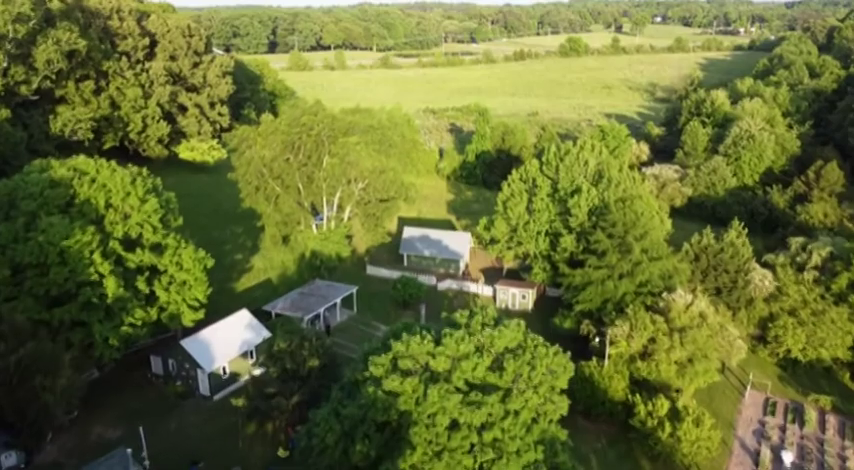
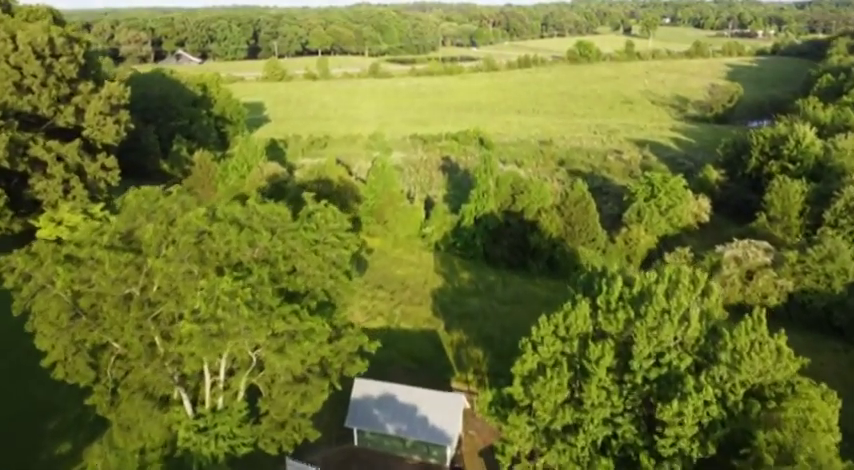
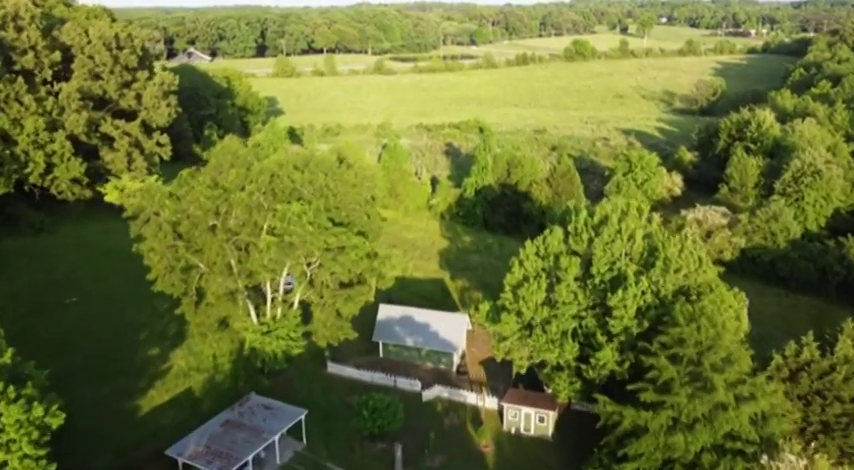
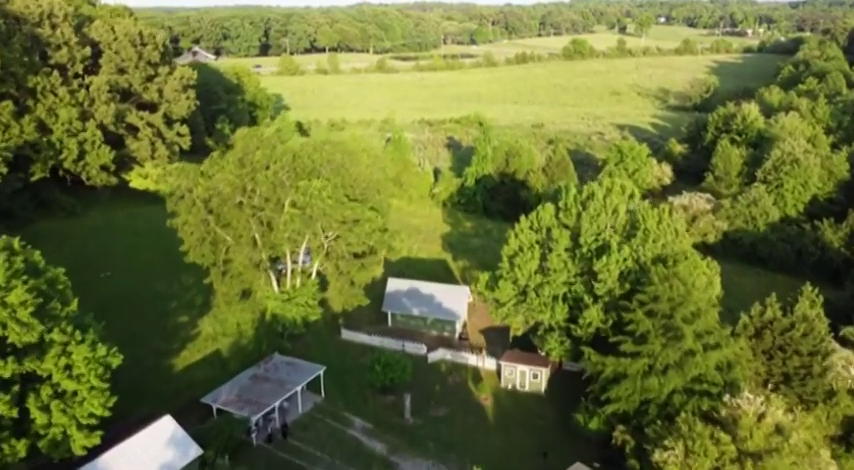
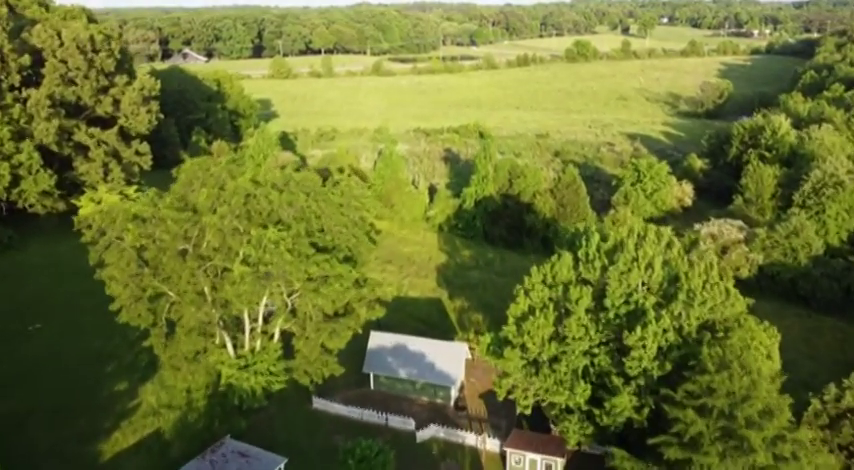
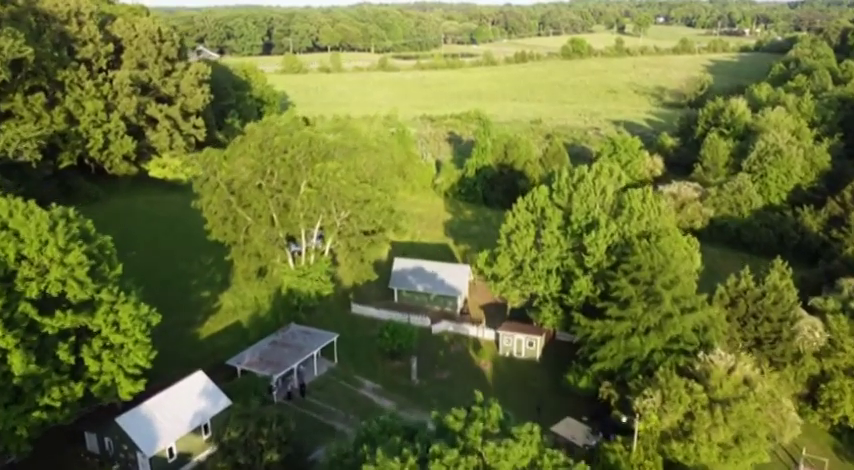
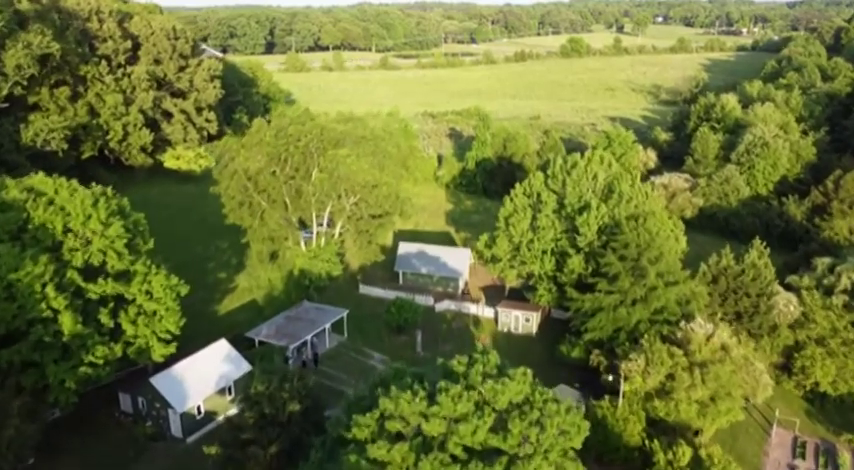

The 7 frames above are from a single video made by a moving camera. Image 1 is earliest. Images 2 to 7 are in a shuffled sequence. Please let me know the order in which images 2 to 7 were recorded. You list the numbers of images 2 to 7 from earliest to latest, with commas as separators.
7, 6, 4, 3, 5, 2
